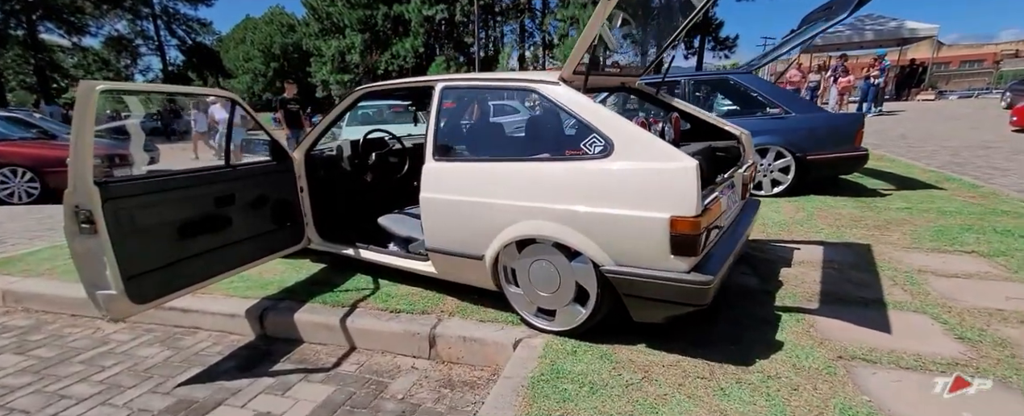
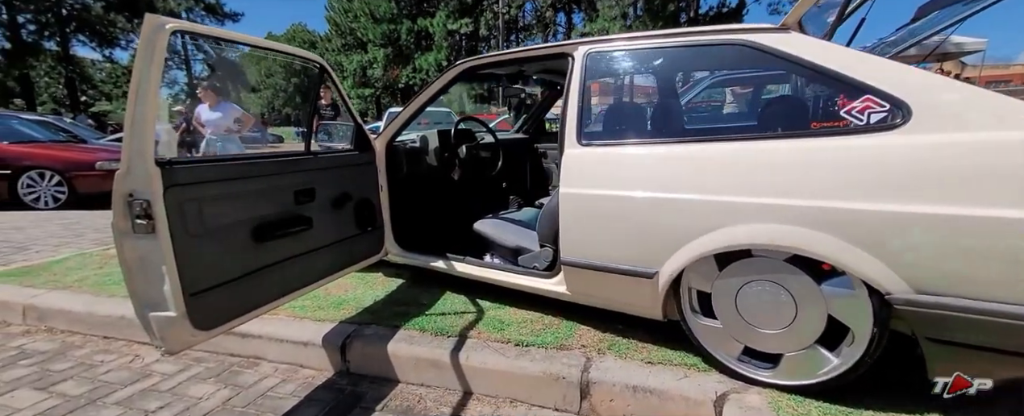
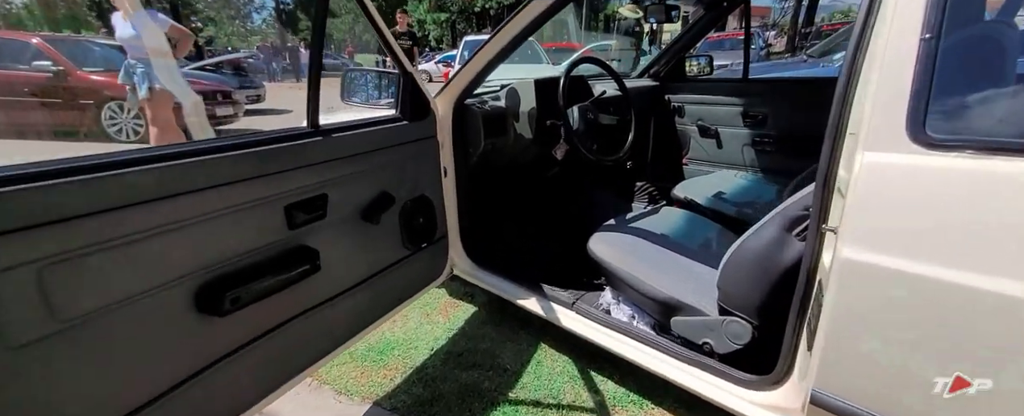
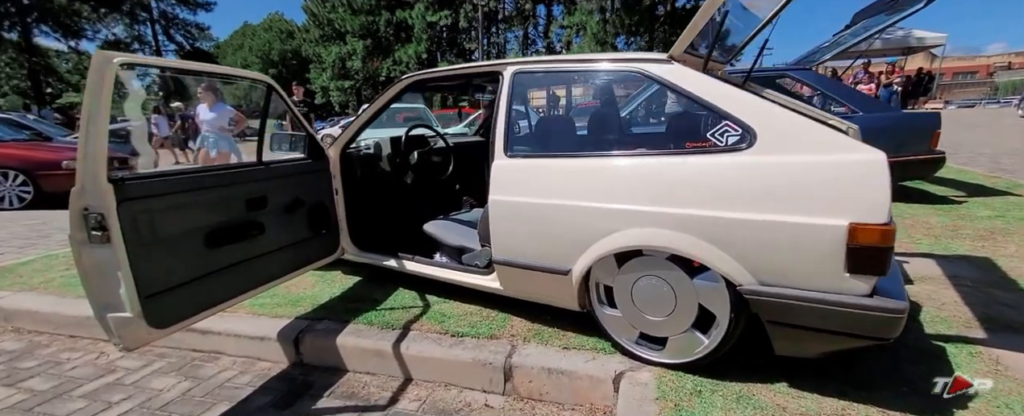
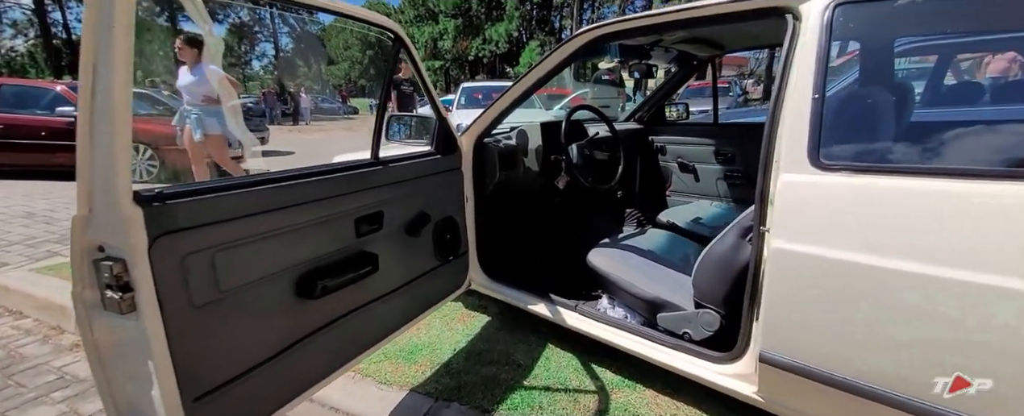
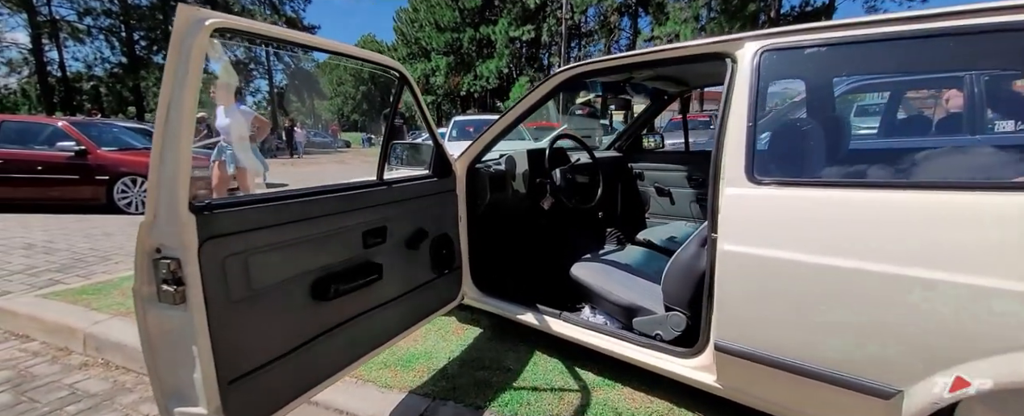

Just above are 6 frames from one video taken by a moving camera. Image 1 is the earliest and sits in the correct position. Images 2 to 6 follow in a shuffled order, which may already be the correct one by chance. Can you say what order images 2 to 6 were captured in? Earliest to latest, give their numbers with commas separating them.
4, 2, 6, 5, 3
